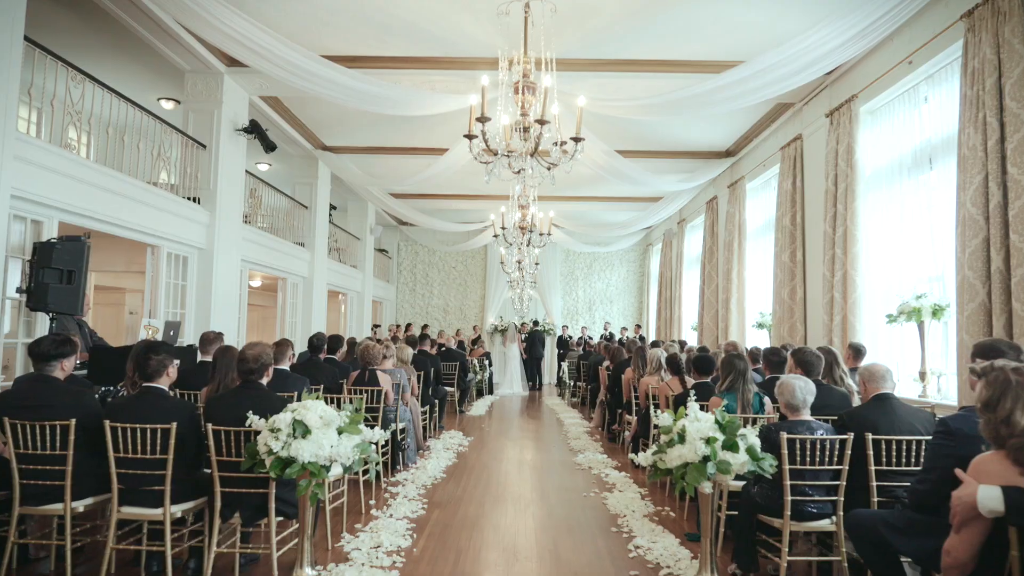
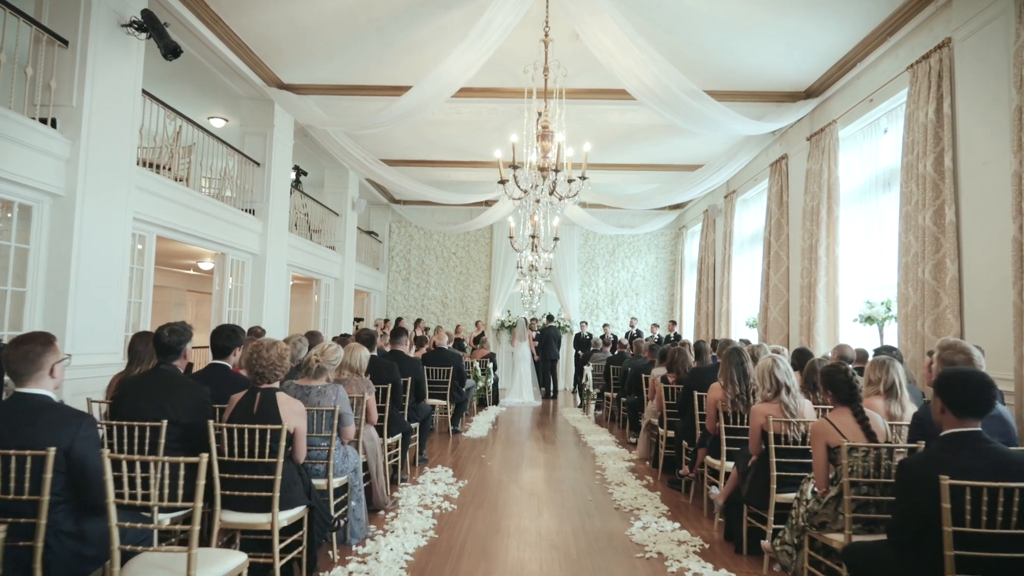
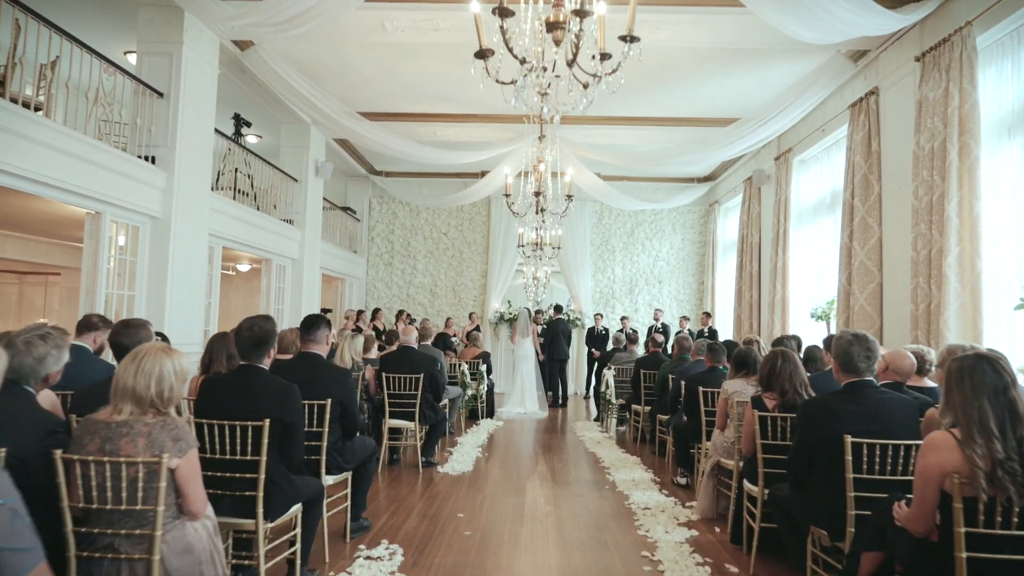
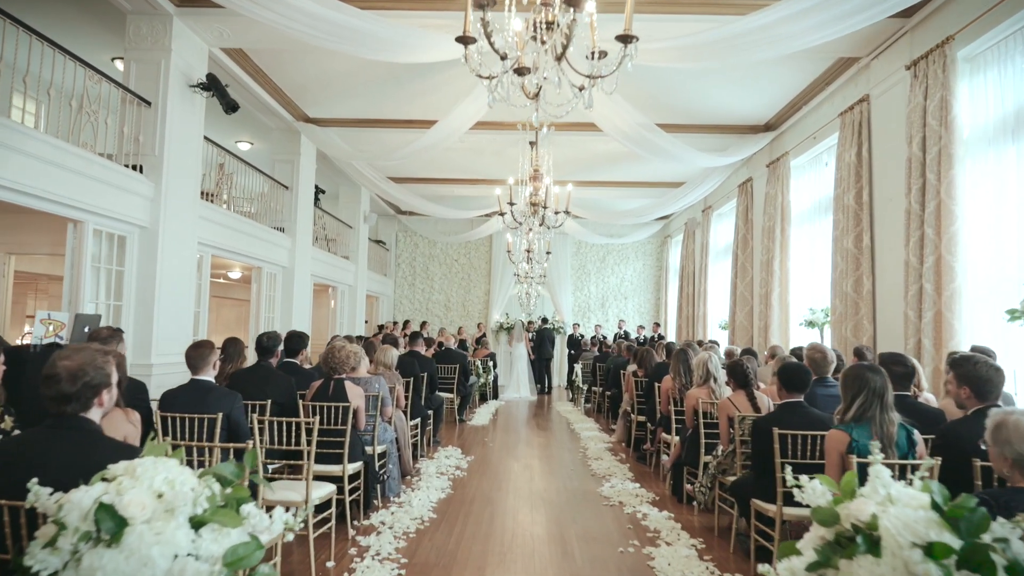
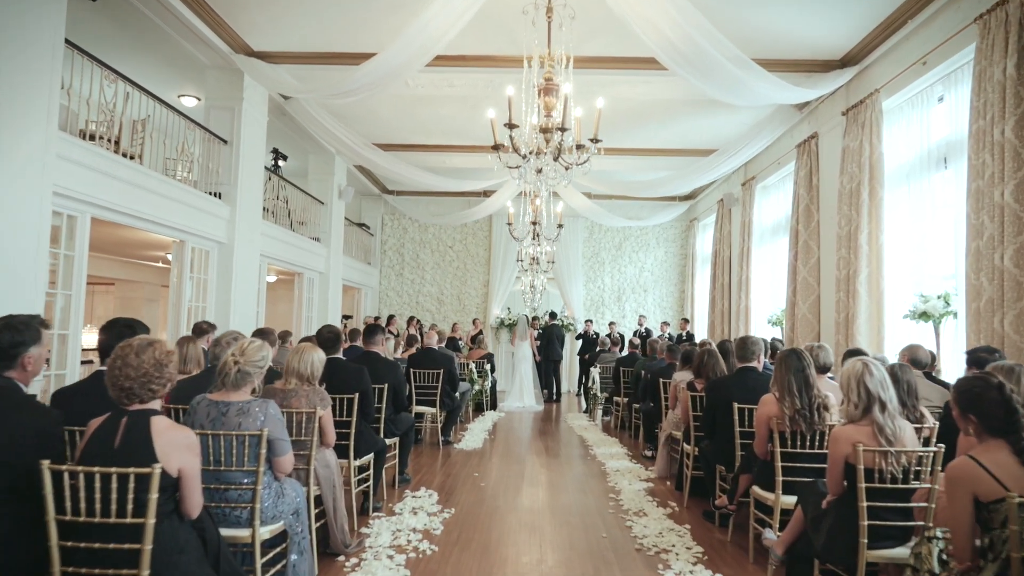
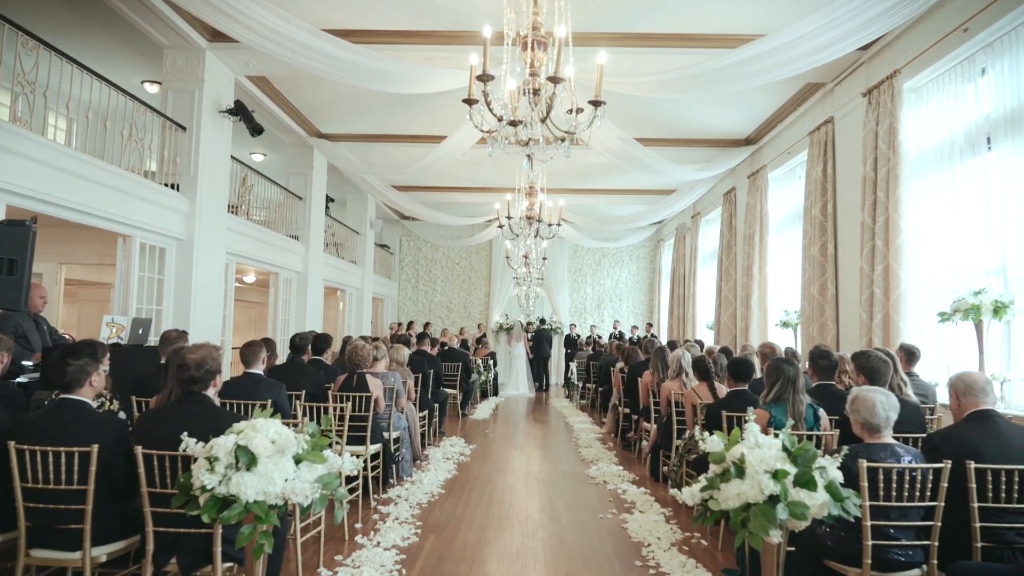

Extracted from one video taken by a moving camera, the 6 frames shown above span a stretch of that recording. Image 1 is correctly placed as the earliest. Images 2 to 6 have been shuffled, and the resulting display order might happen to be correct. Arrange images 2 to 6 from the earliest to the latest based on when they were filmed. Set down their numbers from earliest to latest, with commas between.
6, 4, 2, 5, 3
